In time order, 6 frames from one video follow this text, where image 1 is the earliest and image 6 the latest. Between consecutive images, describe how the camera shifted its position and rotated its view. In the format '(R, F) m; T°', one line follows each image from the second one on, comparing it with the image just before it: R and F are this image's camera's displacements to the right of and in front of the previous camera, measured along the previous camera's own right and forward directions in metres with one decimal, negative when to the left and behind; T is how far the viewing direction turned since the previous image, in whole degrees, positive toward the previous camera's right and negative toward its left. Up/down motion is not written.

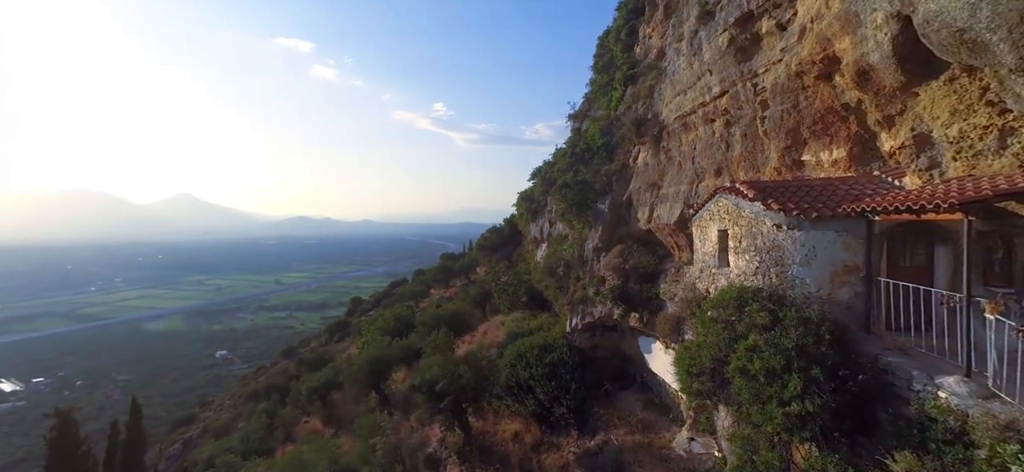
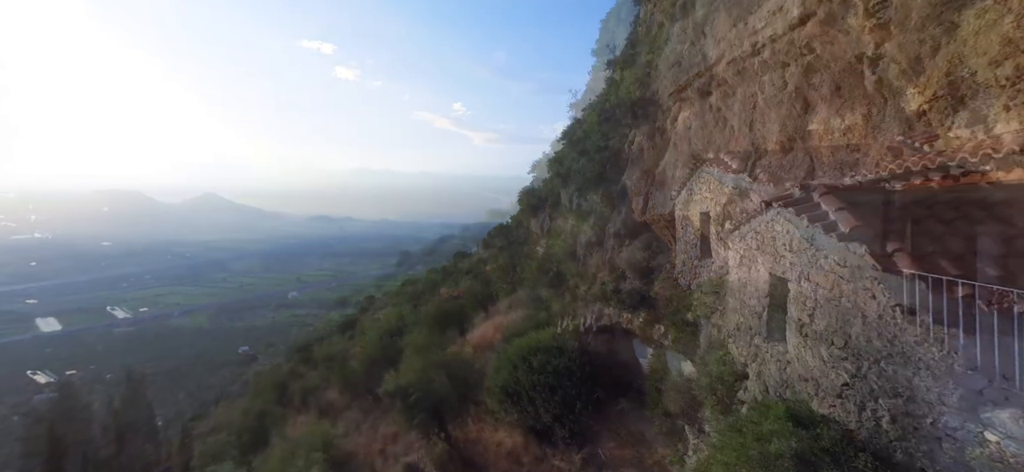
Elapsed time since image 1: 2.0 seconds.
(+1.0, +1.1) m; -2°
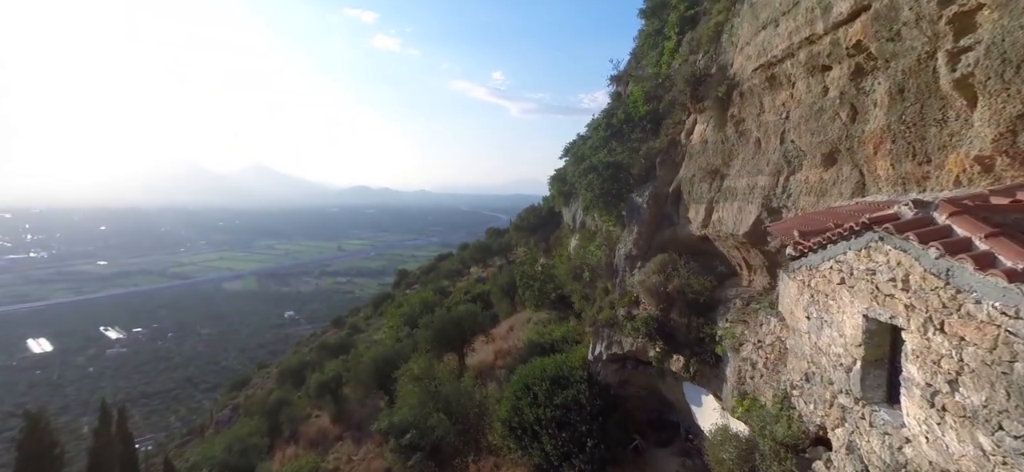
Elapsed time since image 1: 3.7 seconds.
(+0.3, +2.4) m; -5°
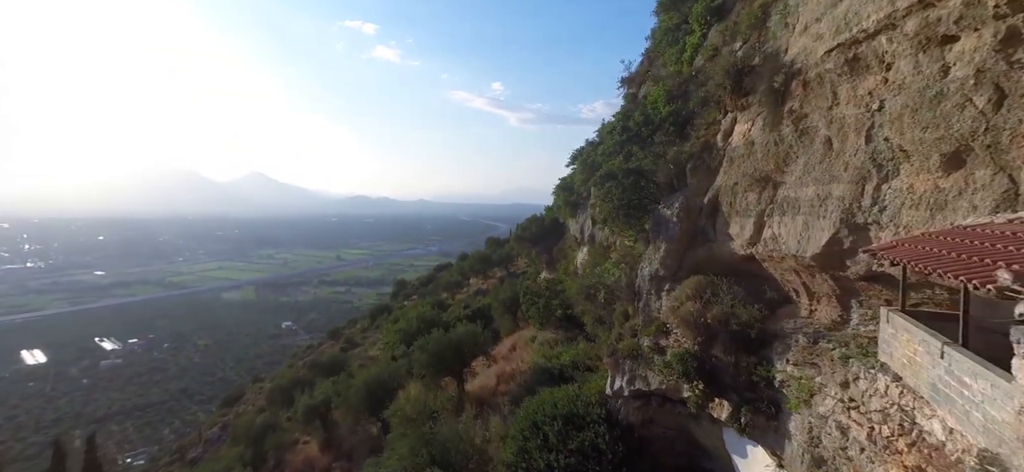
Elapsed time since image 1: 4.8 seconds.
(-0.2, +1.4) m; 0°
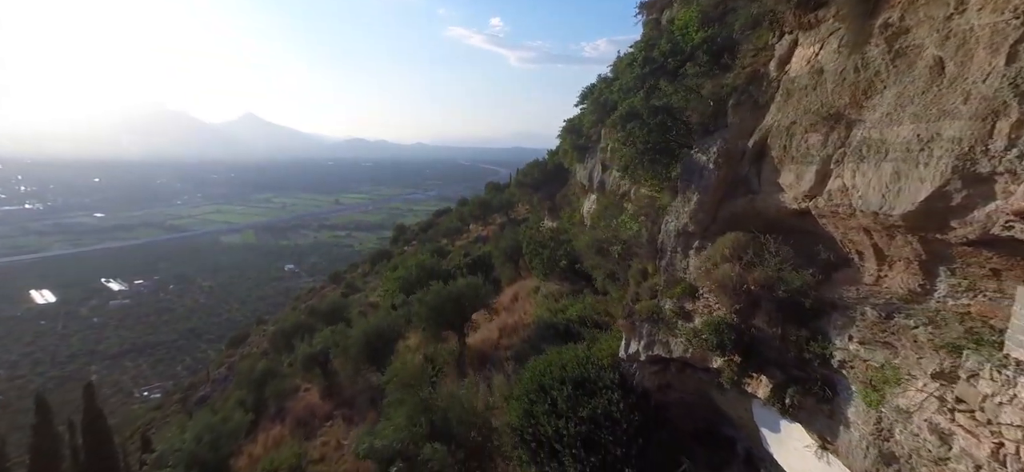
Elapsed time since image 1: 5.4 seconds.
(-0.1, +1.2) m; 0°
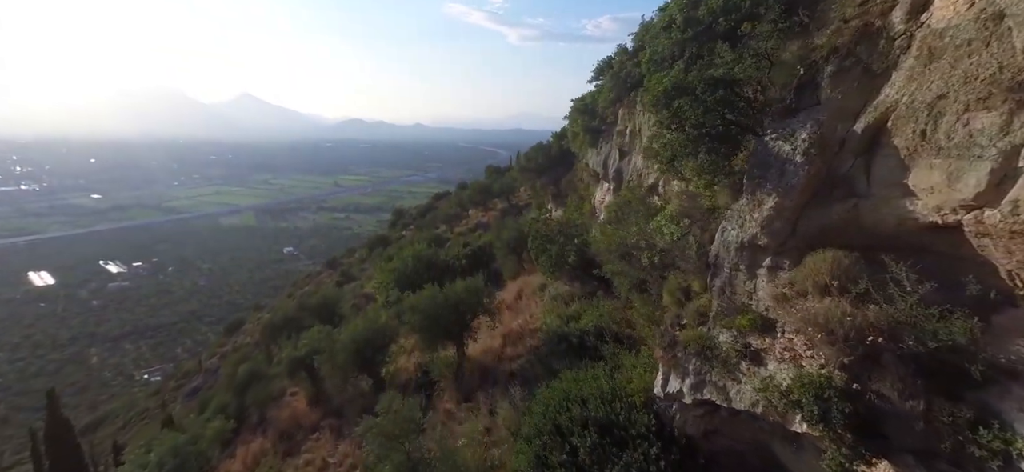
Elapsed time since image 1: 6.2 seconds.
(-0.2, +1.9) m; 0°
